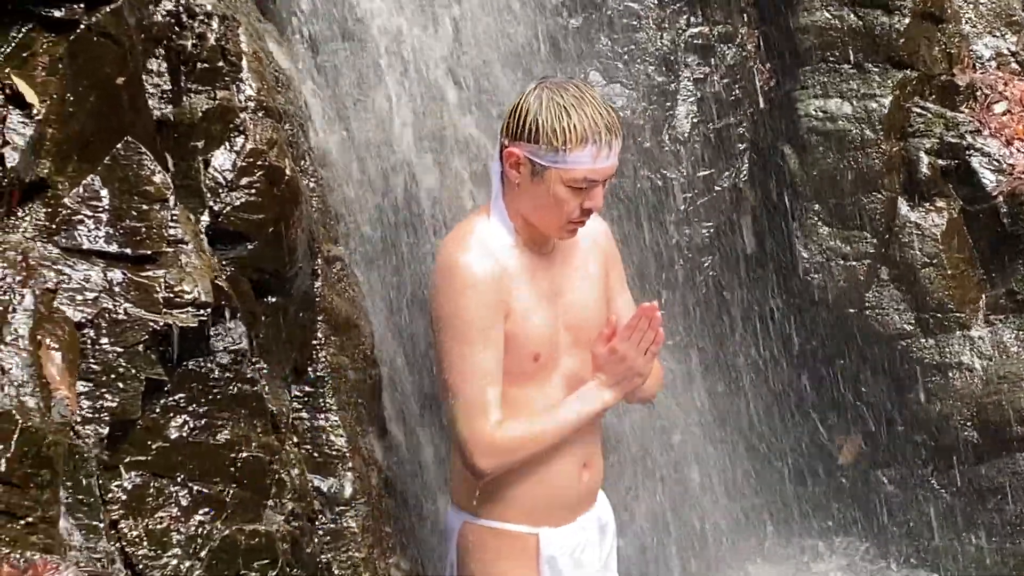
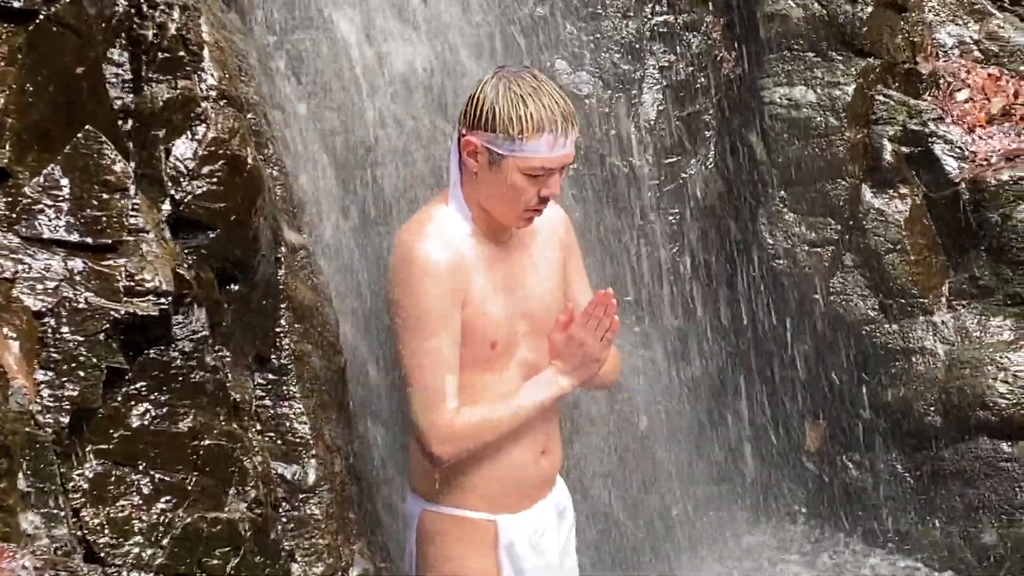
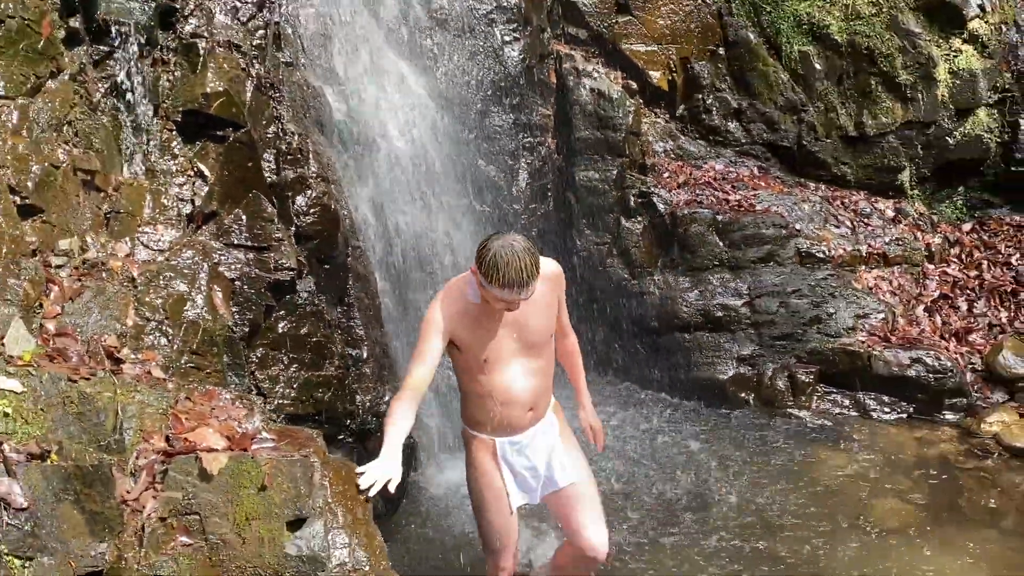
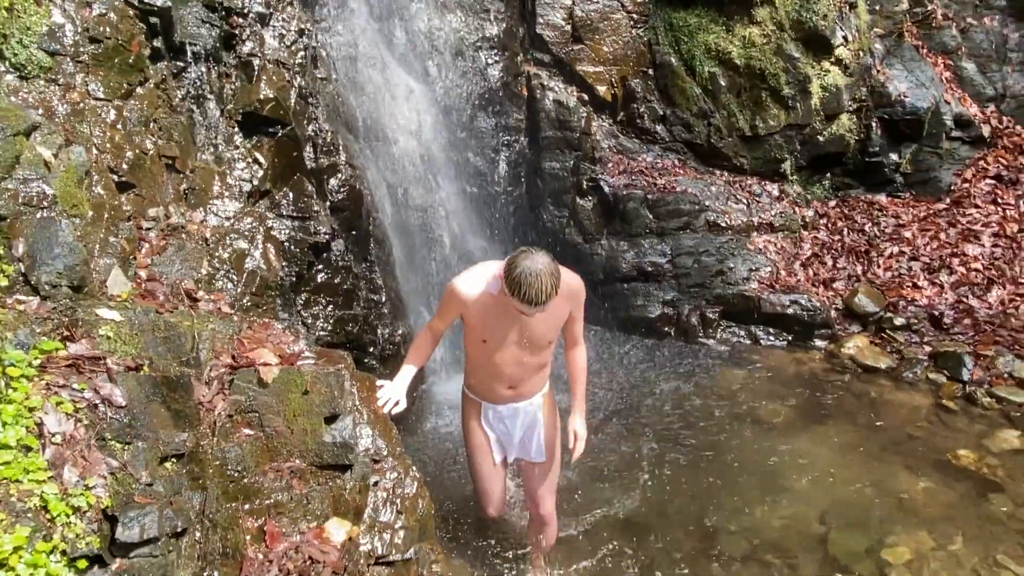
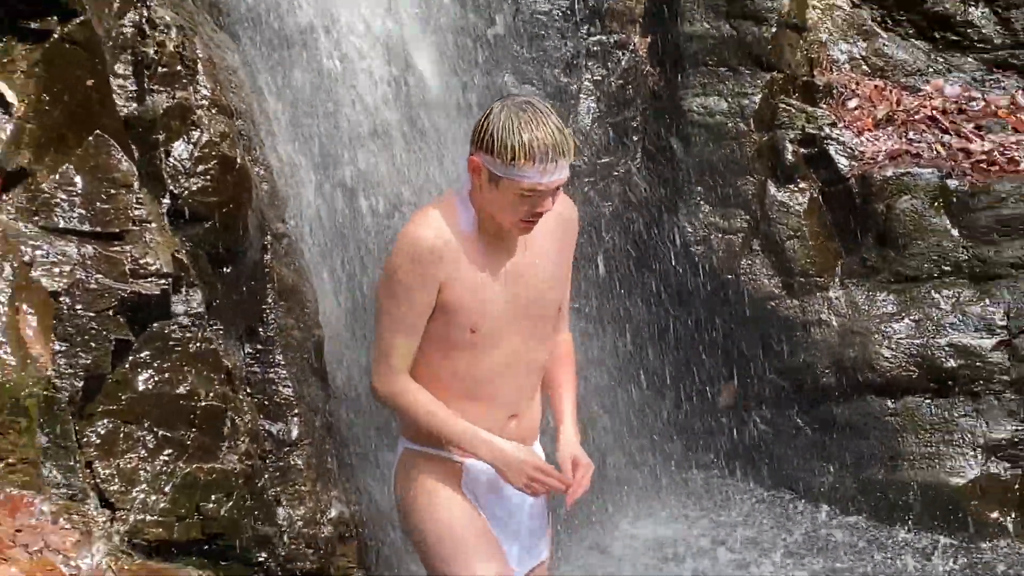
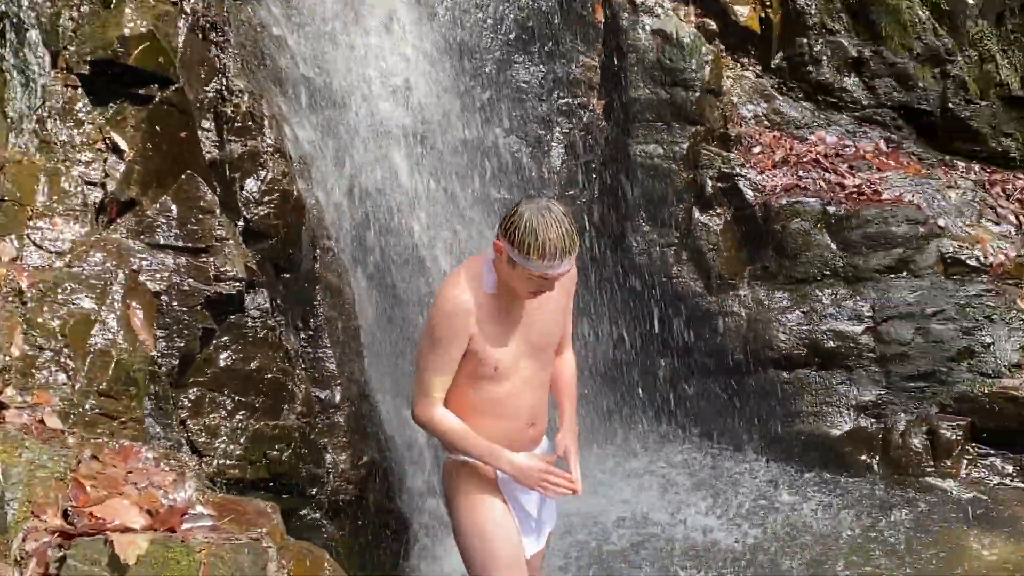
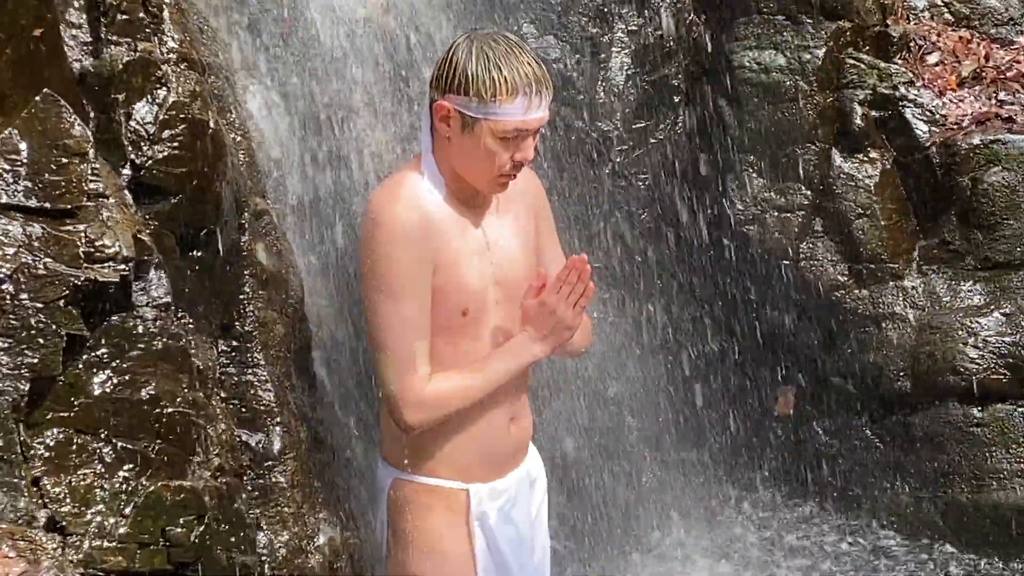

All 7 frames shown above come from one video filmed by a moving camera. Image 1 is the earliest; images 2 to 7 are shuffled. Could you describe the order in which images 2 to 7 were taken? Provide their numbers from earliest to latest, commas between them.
2, 7, 5, 6, 3, 4
